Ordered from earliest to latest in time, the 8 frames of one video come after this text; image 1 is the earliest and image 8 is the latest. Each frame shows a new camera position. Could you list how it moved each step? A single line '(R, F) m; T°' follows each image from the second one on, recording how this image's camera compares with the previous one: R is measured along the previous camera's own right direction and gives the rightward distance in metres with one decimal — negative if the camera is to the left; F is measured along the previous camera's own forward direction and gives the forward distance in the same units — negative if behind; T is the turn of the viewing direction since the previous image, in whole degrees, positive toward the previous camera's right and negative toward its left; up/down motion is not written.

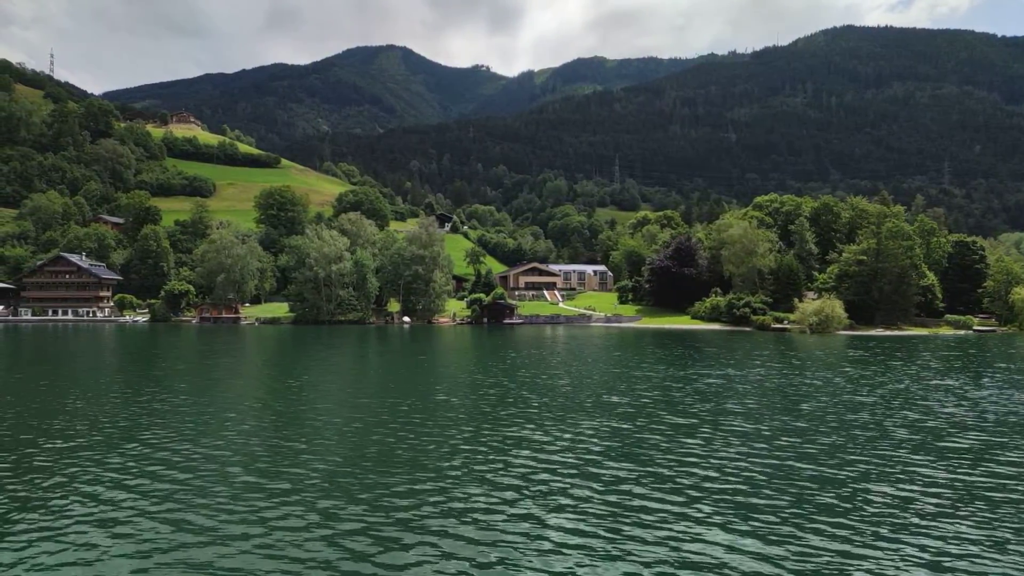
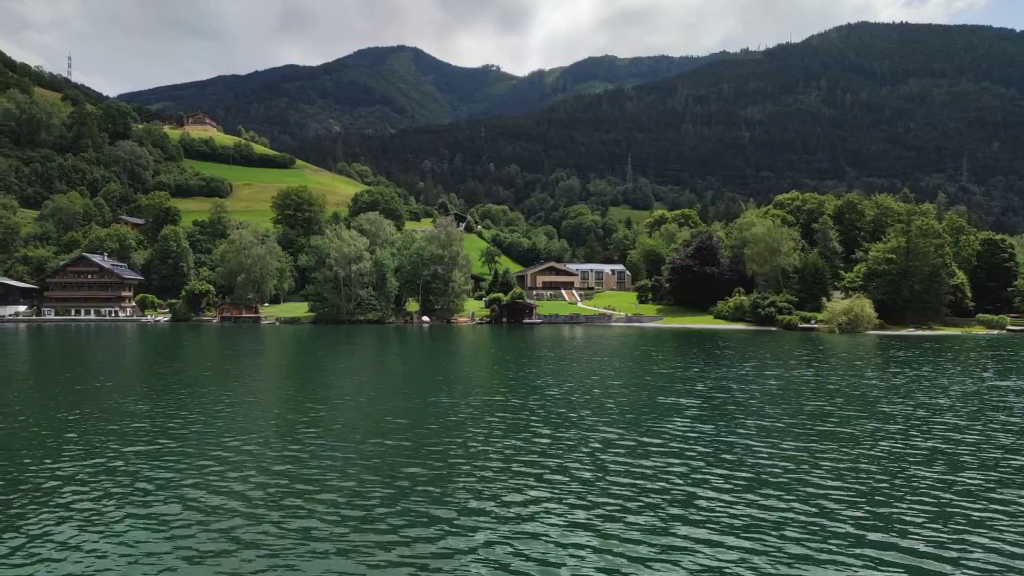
(-1.7, +0.4) m; -1°
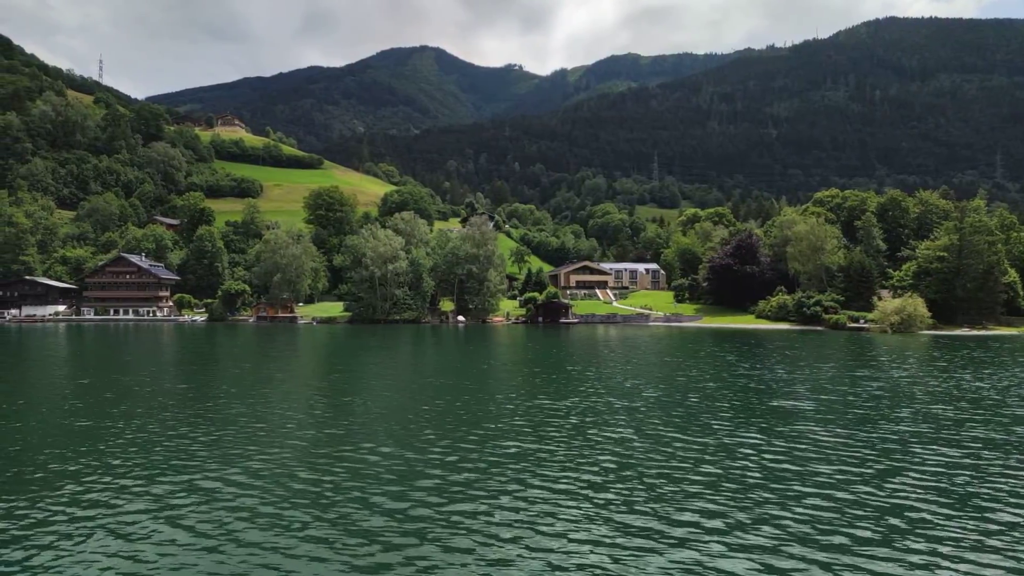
(-2.6, +0.7) m; -2°
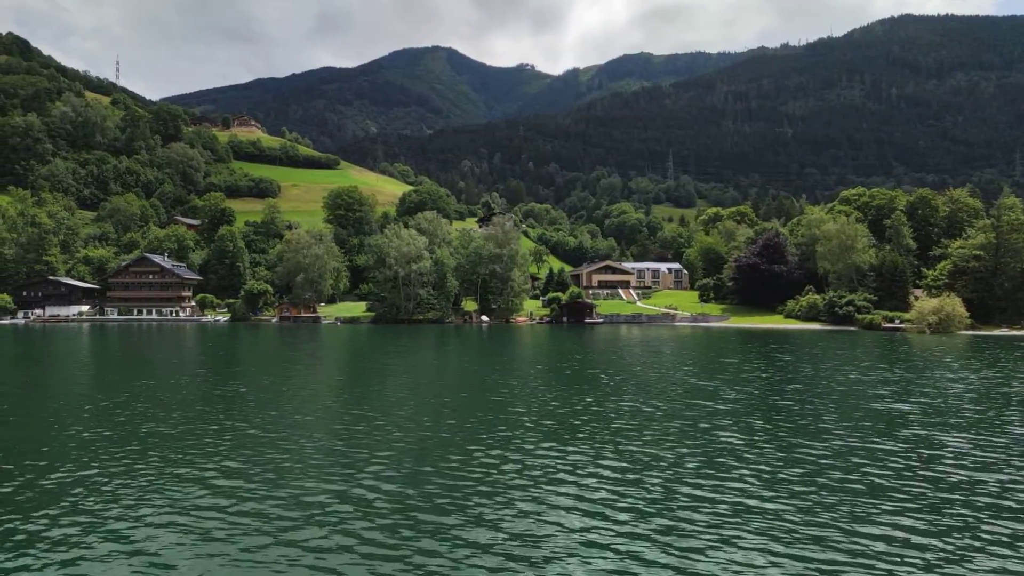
(-2.3, +0.7) m; -1°
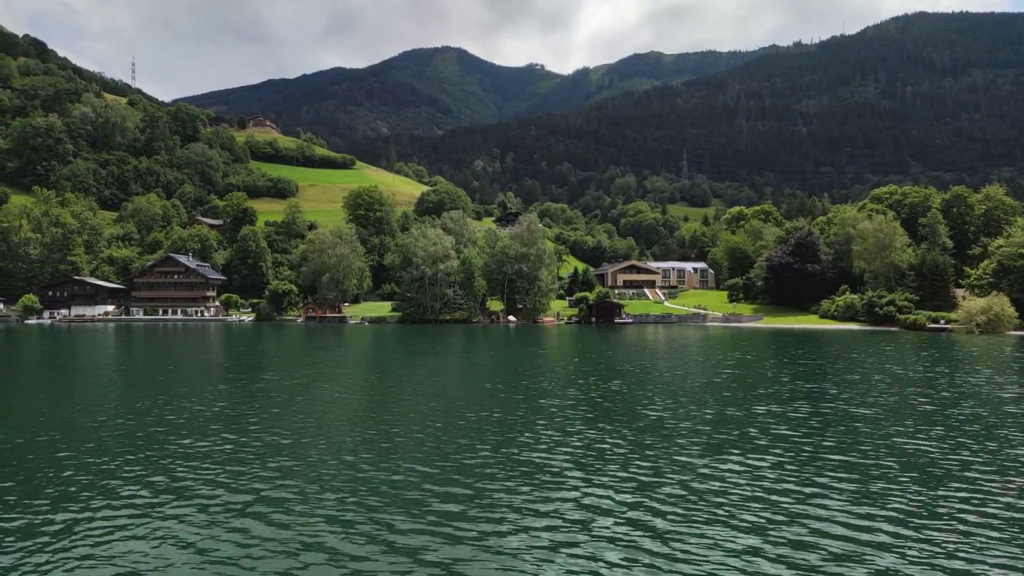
(-3.4, +1.0) m; -1°
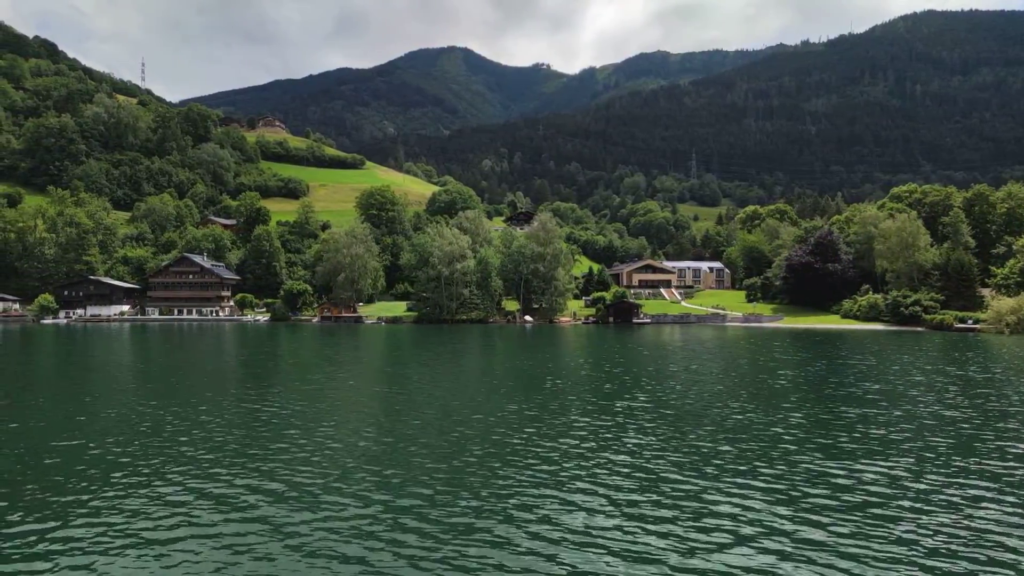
(-2.0, +0.6) m; 0°
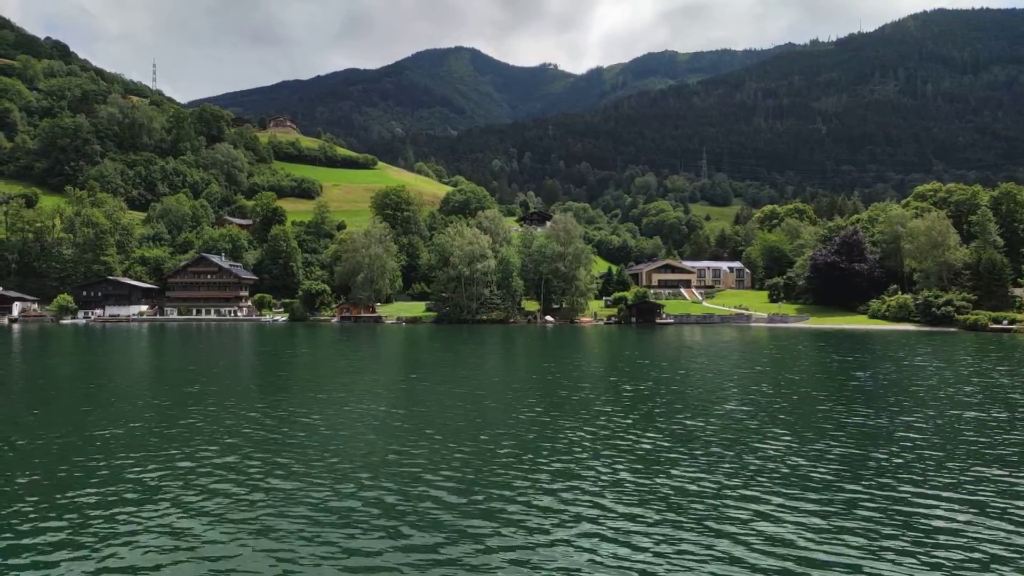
(-2.6, +0.7) m; 0°
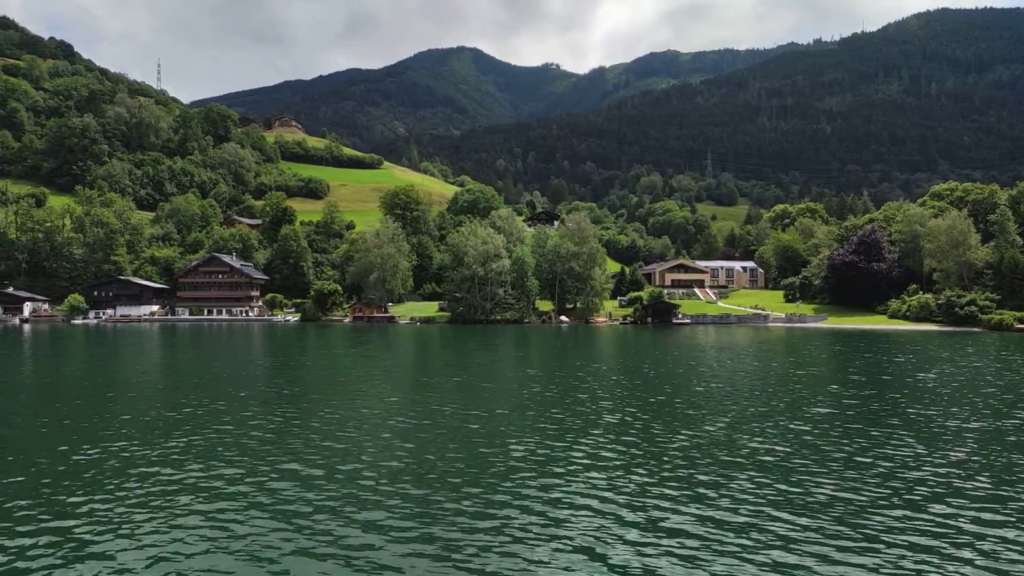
(-2.3, +0.7) m; 0°
